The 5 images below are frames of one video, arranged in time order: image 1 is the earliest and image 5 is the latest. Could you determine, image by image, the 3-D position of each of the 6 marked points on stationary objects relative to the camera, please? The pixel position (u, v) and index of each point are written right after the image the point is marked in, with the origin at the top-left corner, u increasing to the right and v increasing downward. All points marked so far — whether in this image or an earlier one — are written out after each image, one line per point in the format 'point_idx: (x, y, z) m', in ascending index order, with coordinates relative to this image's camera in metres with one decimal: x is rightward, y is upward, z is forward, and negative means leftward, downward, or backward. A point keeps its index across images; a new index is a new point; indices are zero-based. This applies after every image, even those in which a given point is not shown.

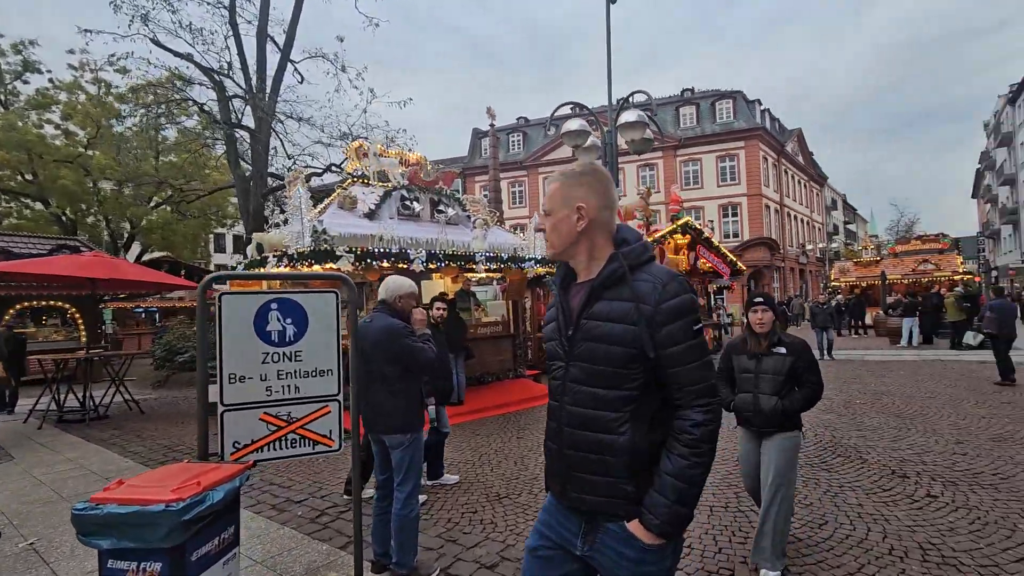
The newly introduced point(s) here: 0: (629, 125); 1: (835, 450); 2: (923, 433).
0: (+1.7, +2.5, +7.7) m
1: (+3.9, -2.0, +6.2) m
2: (+5.3, -1.9, +6.6) m
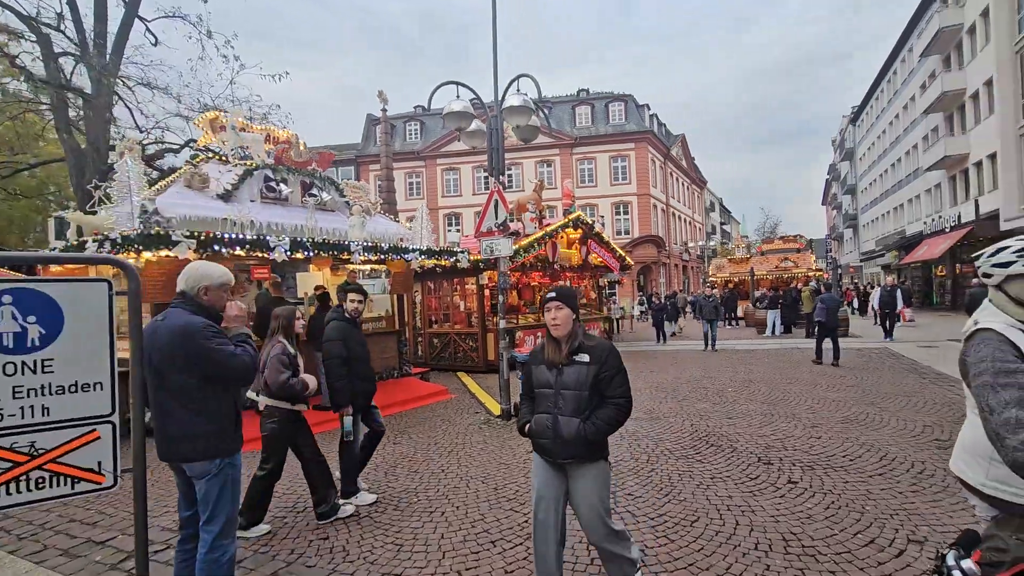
0: (0.0, +2.6, +7.3) m
1: (+2.4, -1.9, +6.3) m
2: (+3.8, -1.8, +7.0) m
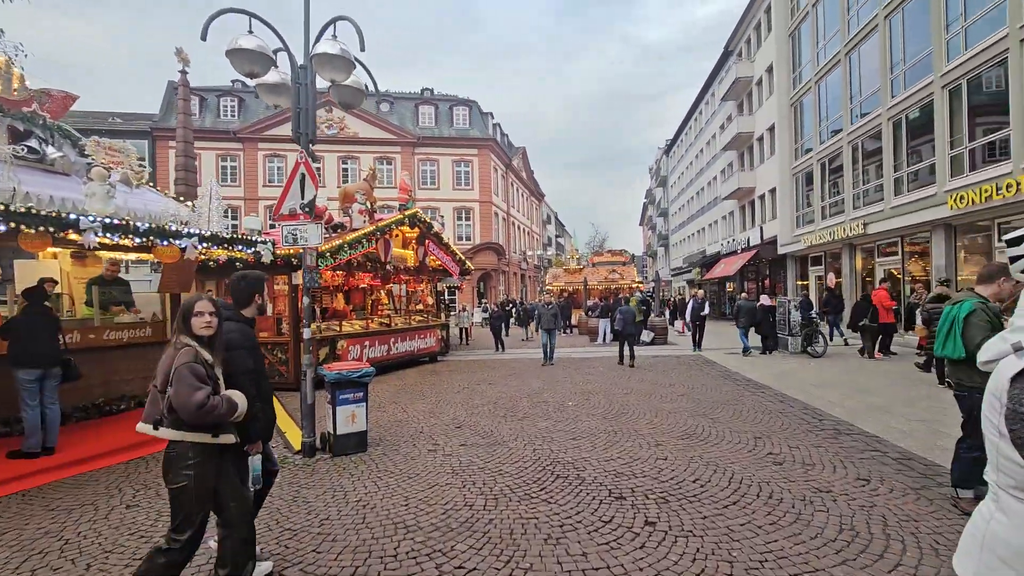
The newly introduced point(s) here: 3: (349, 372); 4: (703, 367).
0: (-2.1, +2.6, +5.8) m
1: (+0.4, -1.9, +5.4) m
2: (+1.5, -1.9, +6.5) m
3: (-1.9, -1.0, +6.0) m
4: (+4.8, -2.0, +12.9) m
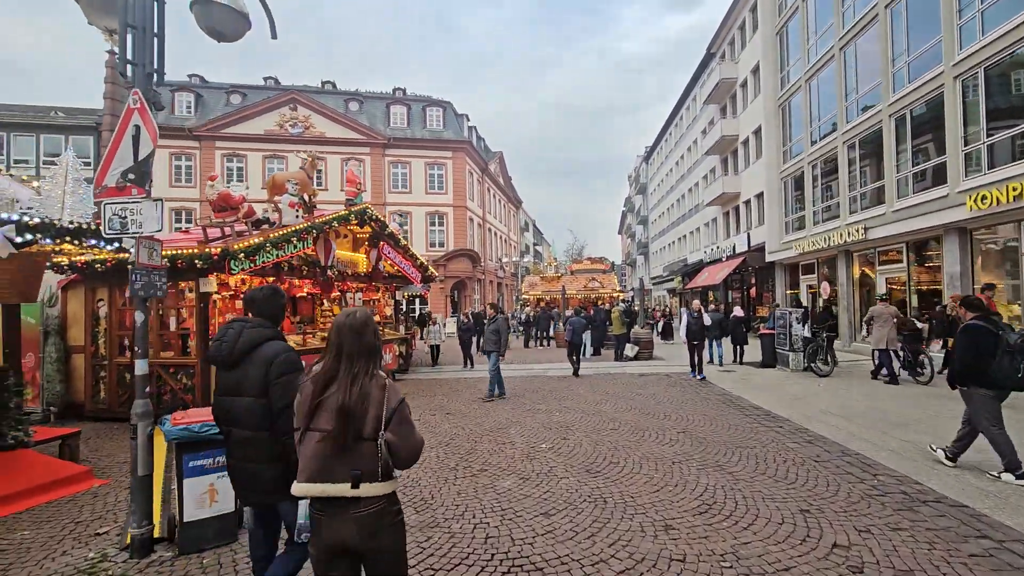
0: (-2.5, +2.5, +3.8) m
1: (0.0, -2.0, +3.5) m
2: (+1.0, -2.0, +4.6) m
3: (-2.3, -1.1, +3.9) m
4: (+4.1, -2.2, +11.1) m
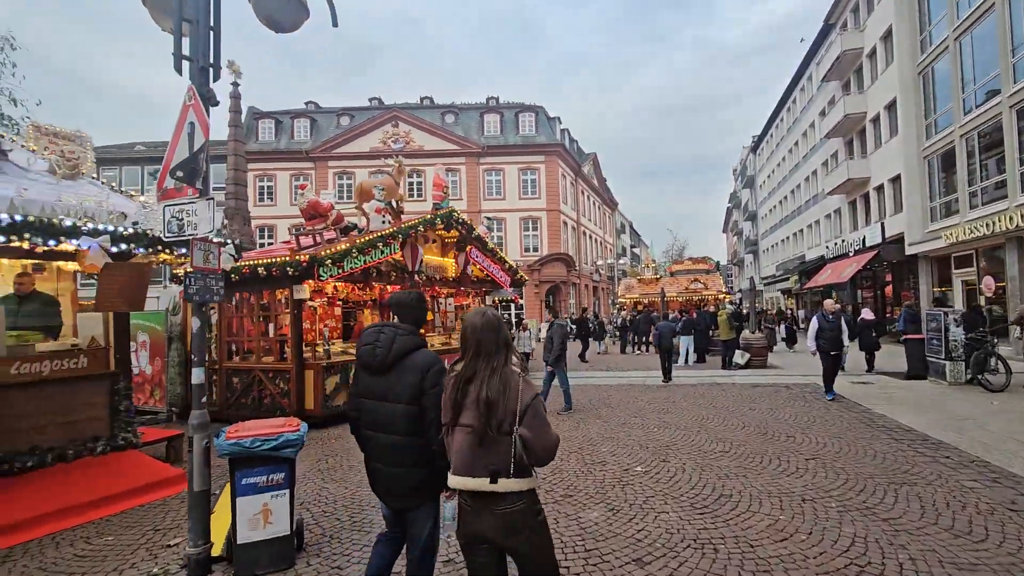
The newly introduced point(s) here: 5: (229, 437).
0: (-2.0, +2.5, +3.5) m
1: (+0.4, -2.0, +2.7) m
2: (+1.6, -1.9, +3.6) m
3: (-1.8, -1.1, +3.6) m
4: (+5.9, -2.2, +9.5) m
5: (-2.0, -1.1, +3.6) m
